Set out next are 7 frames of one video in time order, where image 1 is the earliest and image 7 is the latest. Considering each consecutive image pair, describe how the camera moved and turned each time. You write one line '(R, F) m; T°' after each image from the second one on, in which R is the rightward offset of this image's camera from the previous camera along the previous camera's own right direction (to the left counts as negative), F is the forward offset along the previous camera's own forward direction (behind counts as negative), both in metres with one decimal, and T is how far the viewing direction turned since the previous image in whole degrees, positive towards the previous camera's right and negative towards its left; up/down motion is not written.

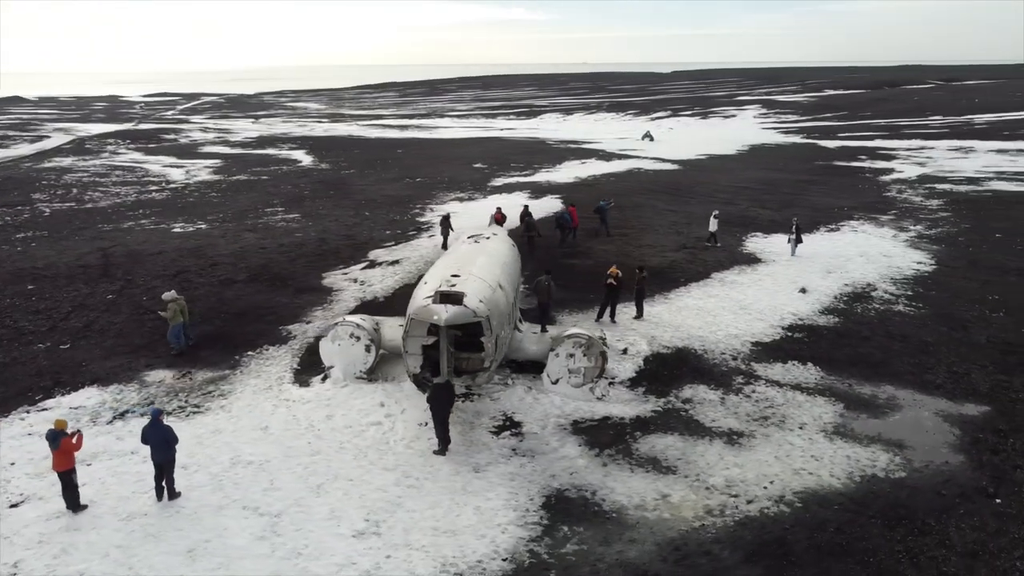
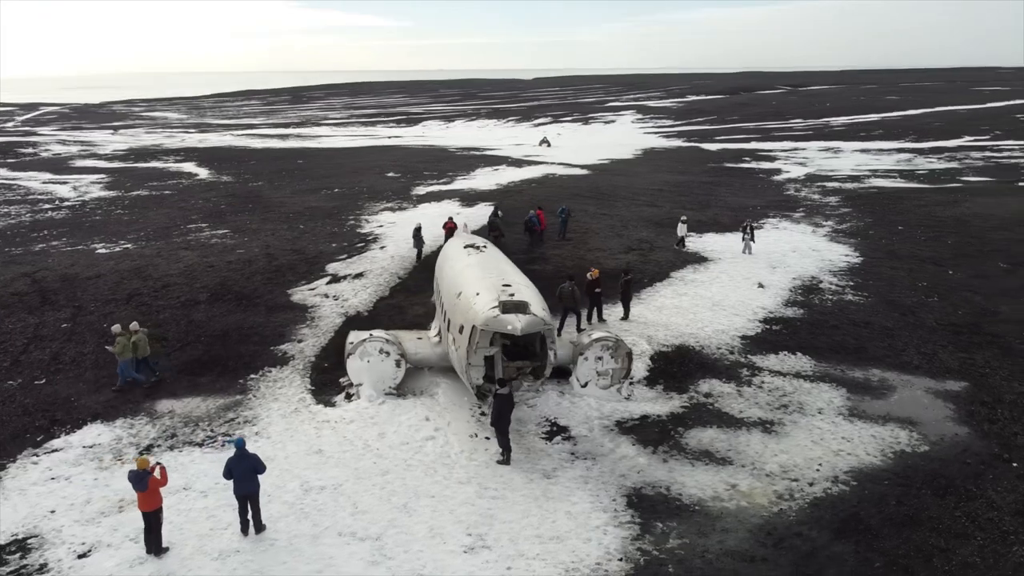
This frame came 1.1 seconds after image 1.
(-3.2, +0.1) m; +9°
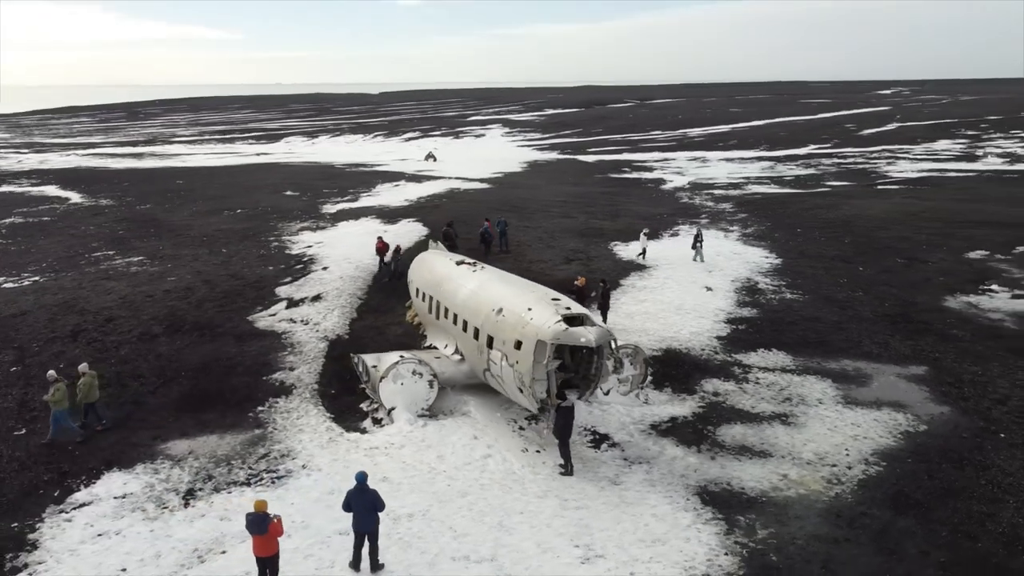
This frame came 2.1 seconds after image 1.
(-3.4, +0.1) m; +11°
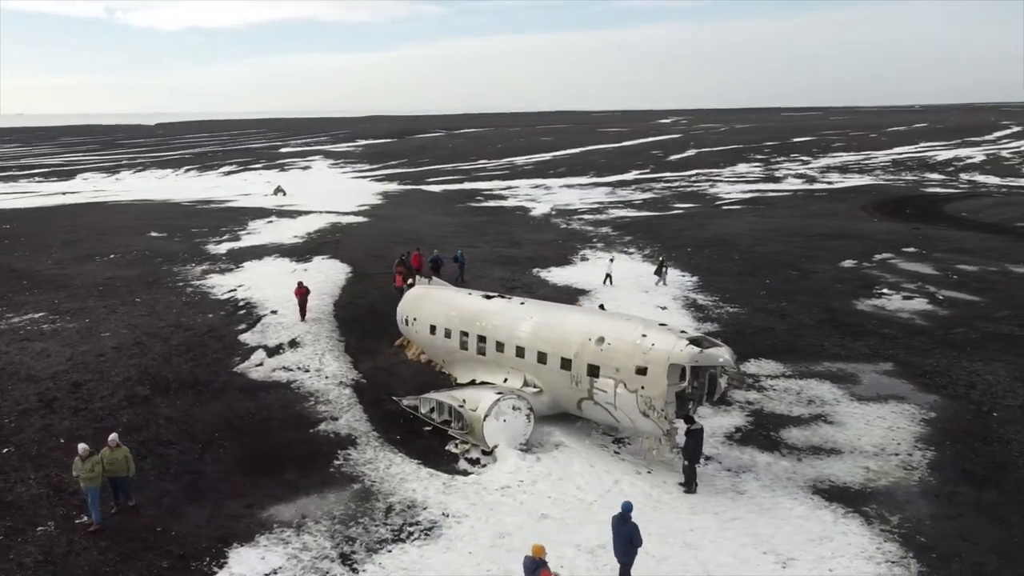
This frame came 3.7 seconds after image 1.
(-5.6, +0.5) m; +15°
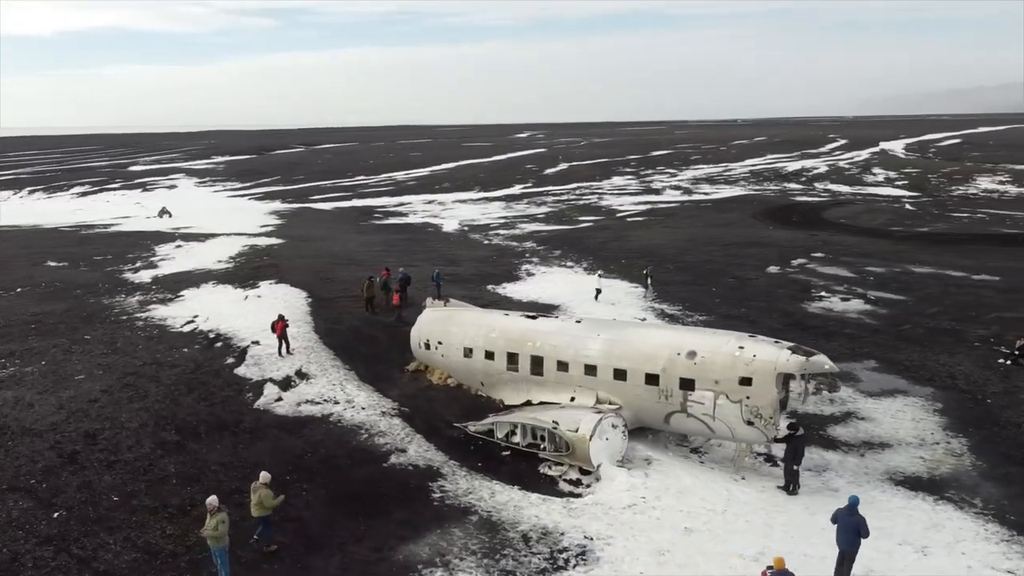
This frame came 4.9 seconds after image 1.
(-4.7, +0.4) m; +11°
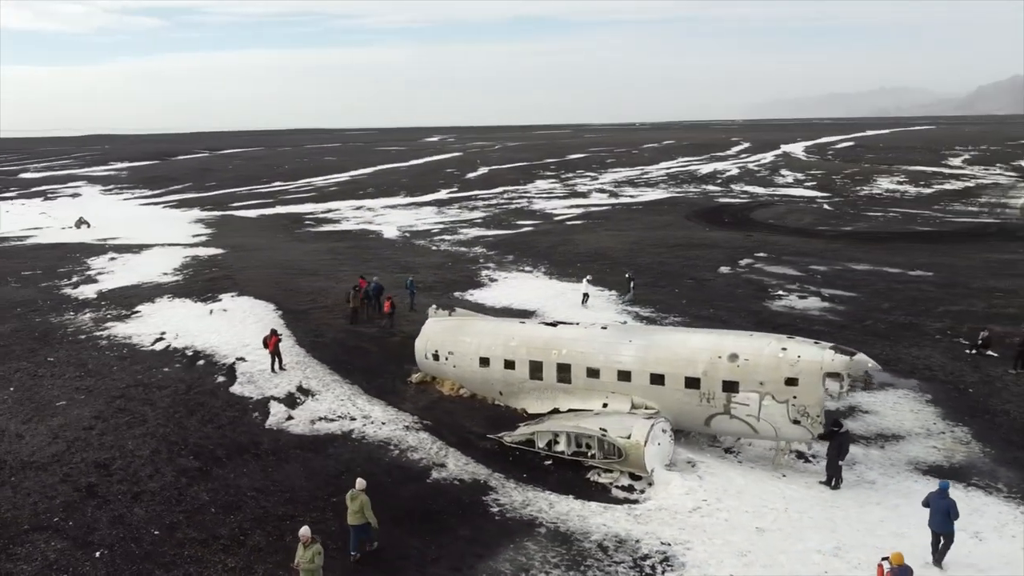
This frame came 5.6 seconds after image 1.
(-2.7, +0.3) m; +7°
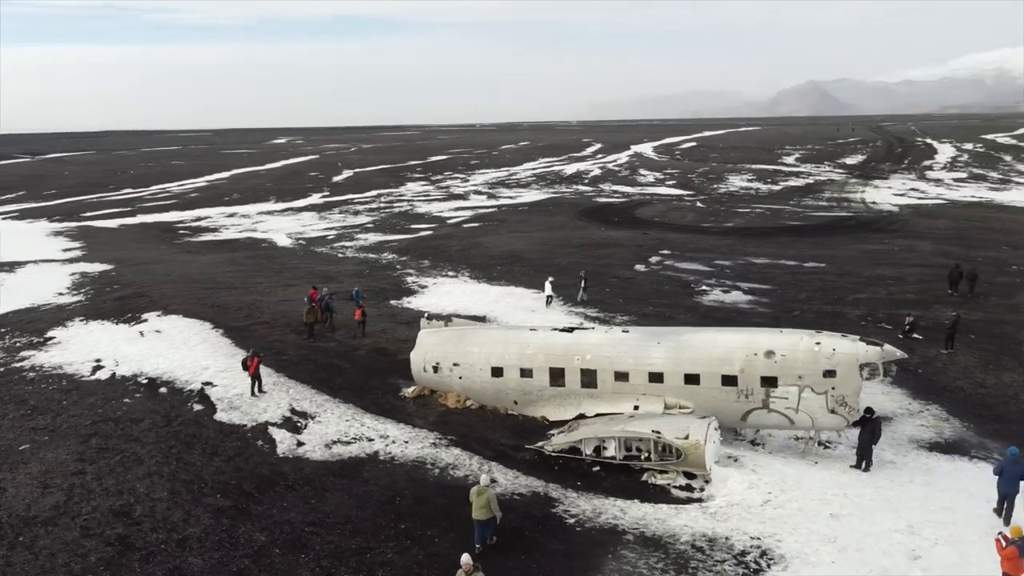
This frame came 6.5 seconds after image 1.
(-4.0, +0.6) m; +11°
